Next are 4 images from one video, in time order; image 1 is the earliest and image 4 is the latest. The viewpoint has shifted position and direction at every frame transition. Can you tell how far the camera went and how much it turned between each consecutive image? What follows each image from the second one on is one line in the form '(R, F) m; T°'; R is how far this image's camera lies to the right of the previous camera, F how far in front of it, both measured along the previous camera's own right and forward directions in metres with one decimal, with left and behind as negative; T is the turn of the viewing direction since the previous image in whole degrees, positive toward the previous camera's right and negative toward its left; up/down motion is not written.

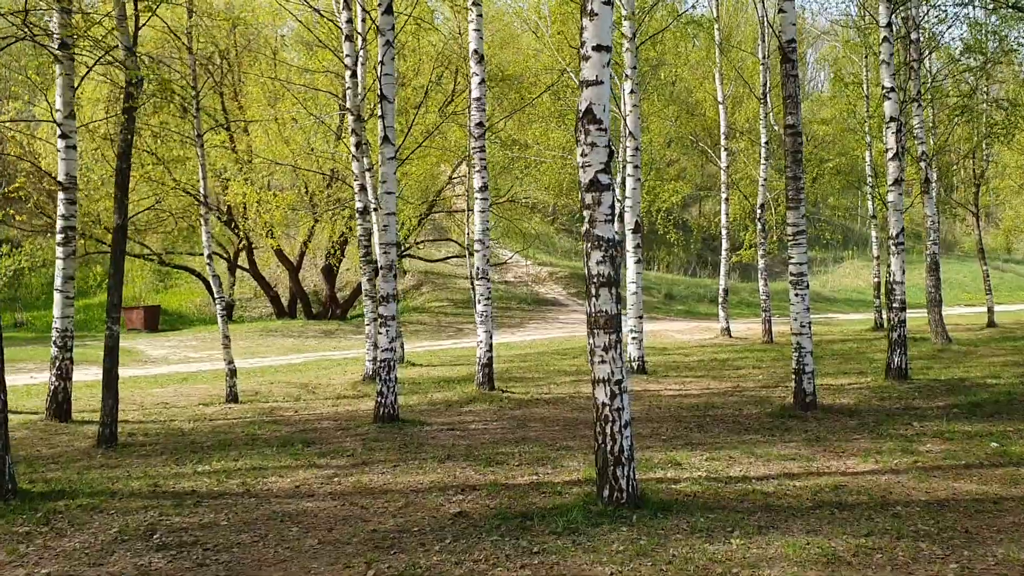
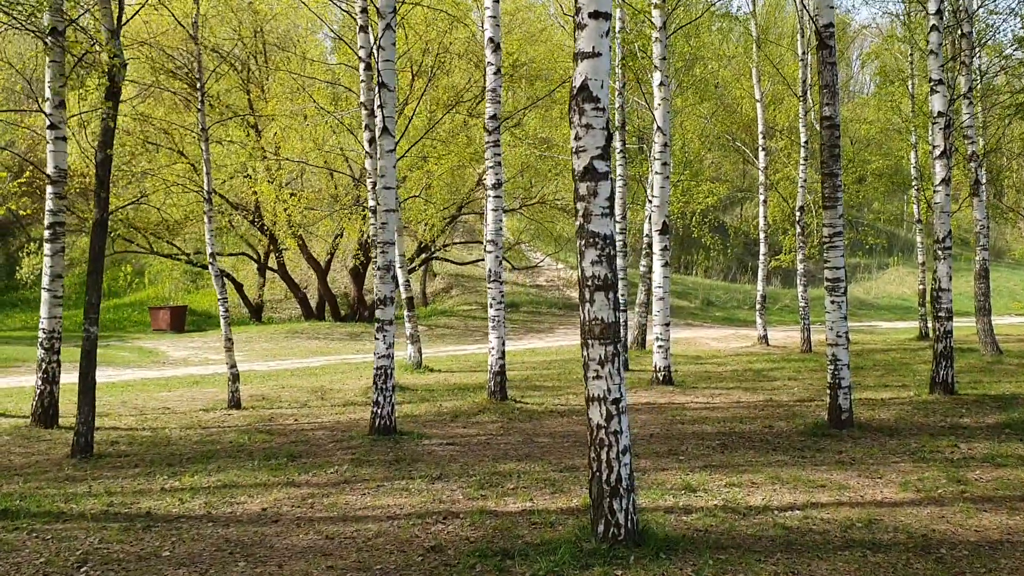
(+0.3, +0.7) m; -3°
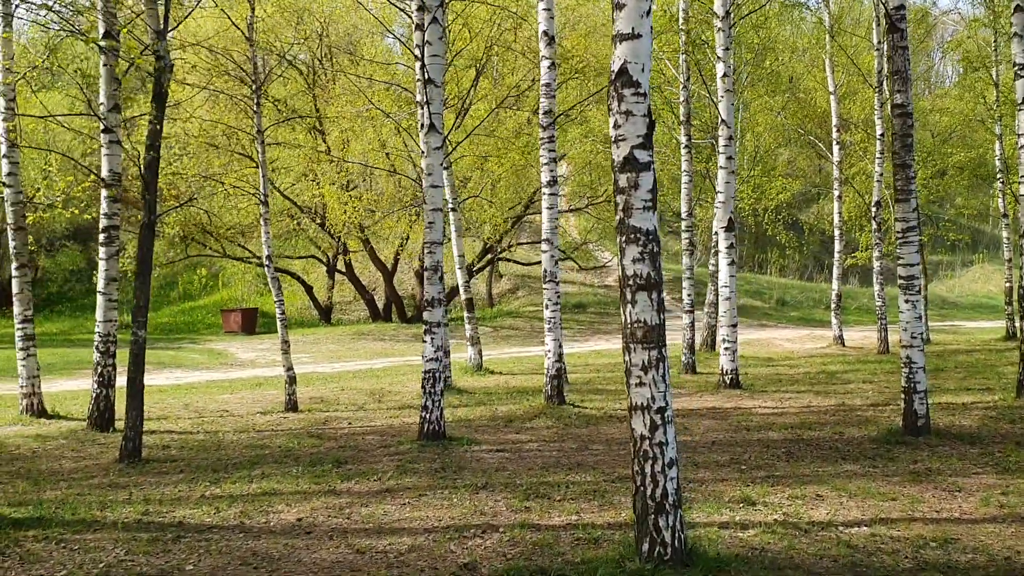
(+0.2, +0.3) m; -5°
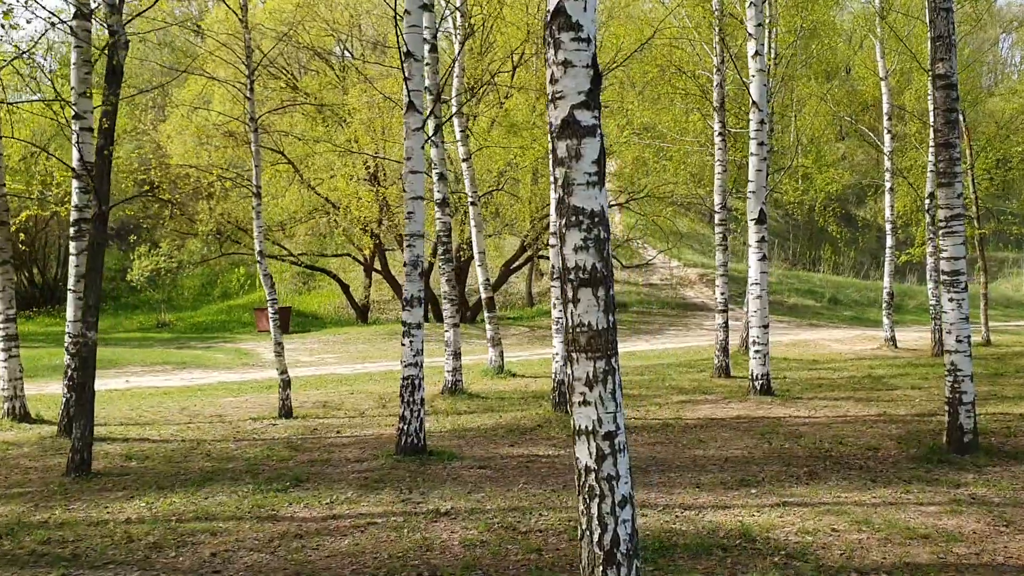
(+0.6, +0.8) m; -4°
